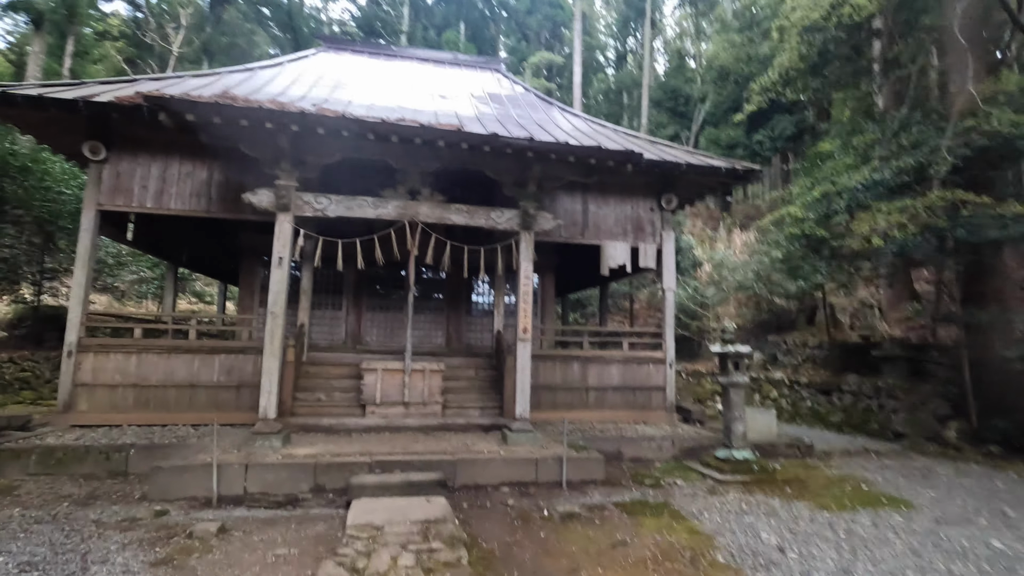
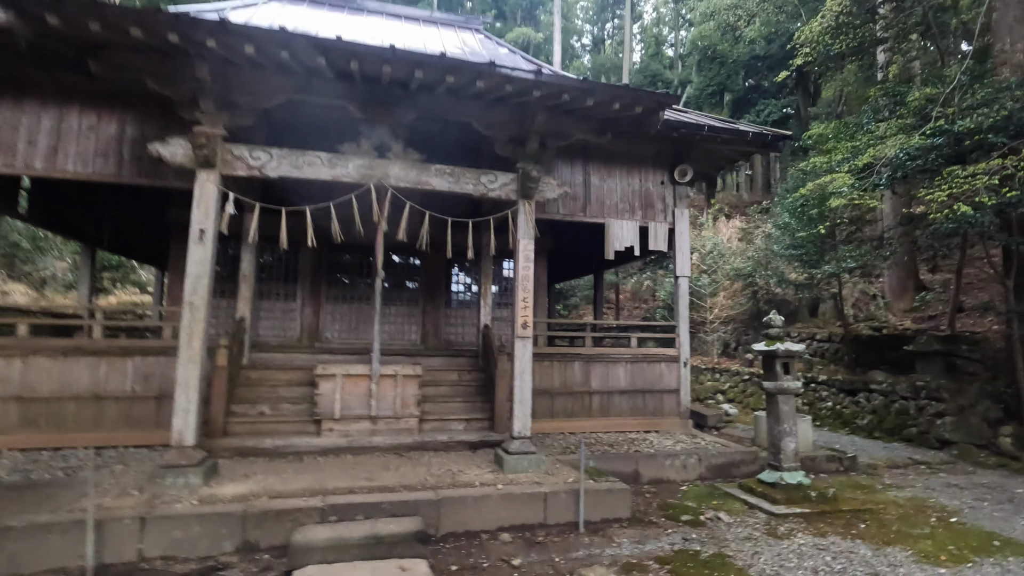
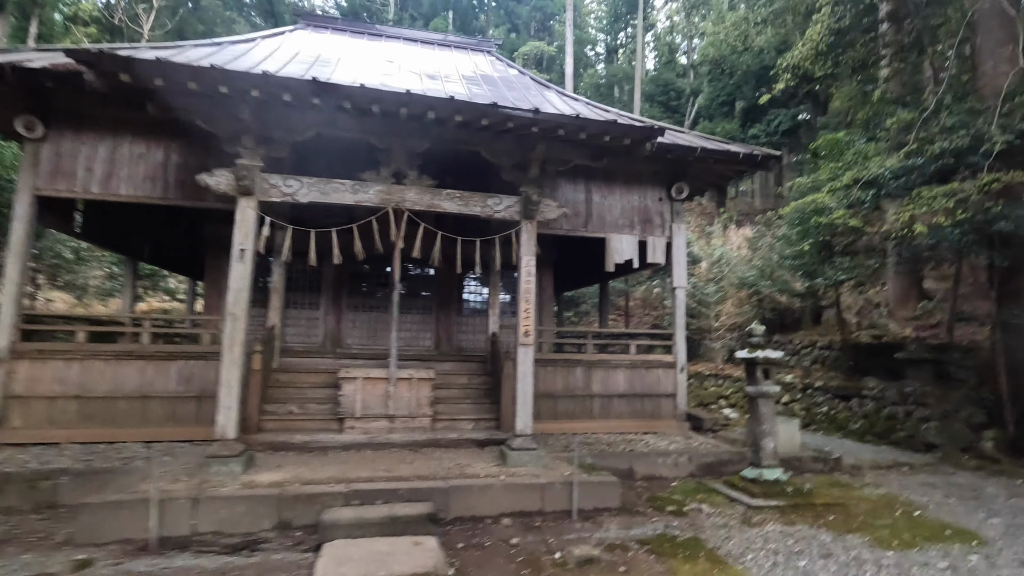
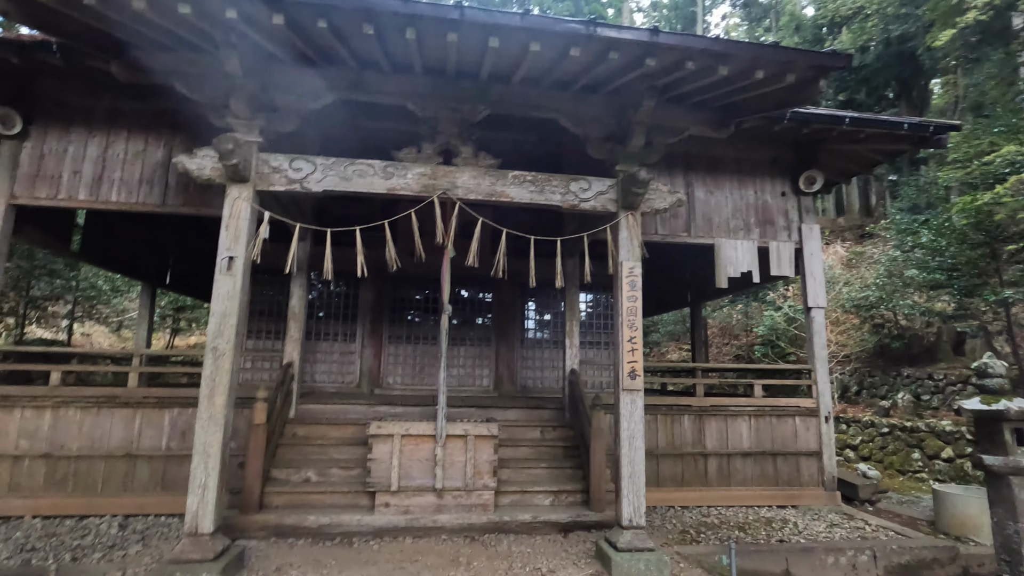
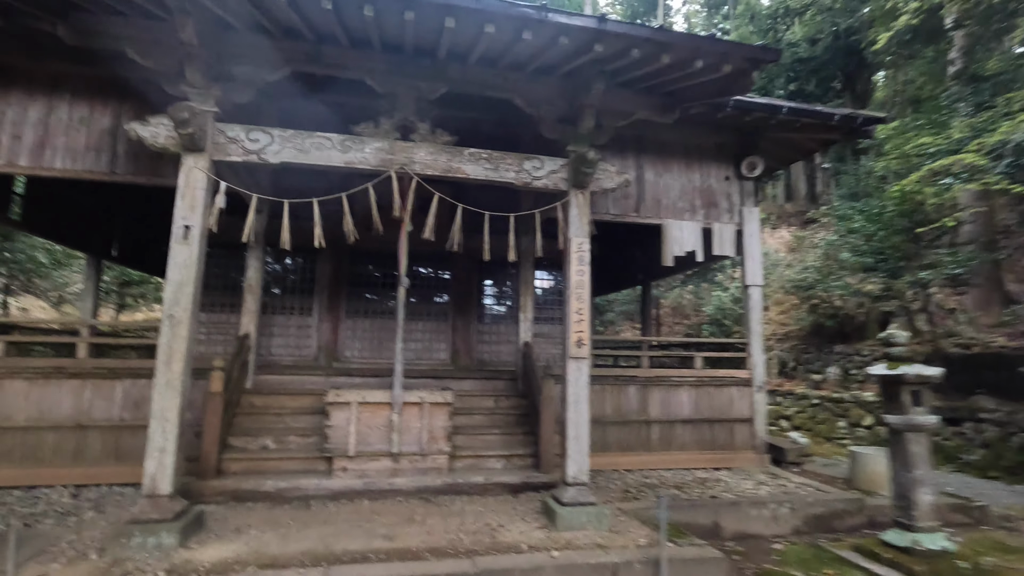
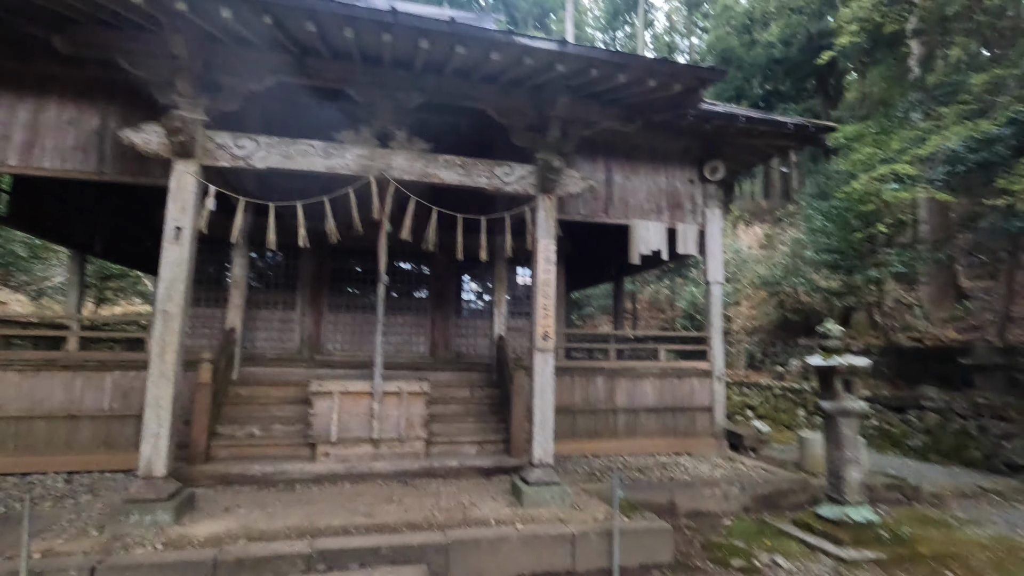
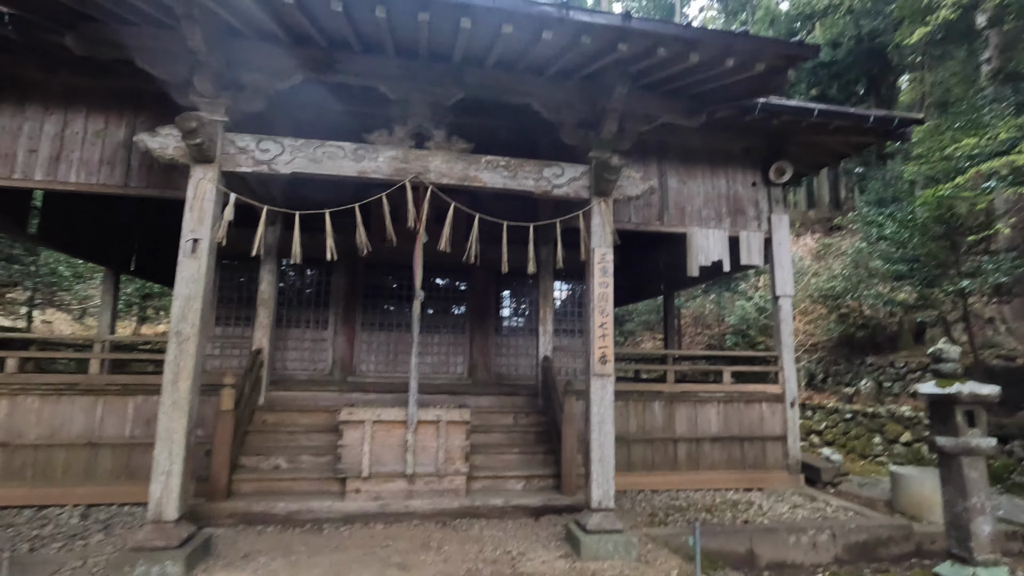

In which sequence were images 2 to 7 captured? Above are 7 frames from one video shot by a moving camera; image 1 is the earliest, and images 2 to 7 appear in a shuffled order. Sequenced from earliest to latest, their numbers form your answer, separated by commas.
3, 2, 6, 5, 7, 4
